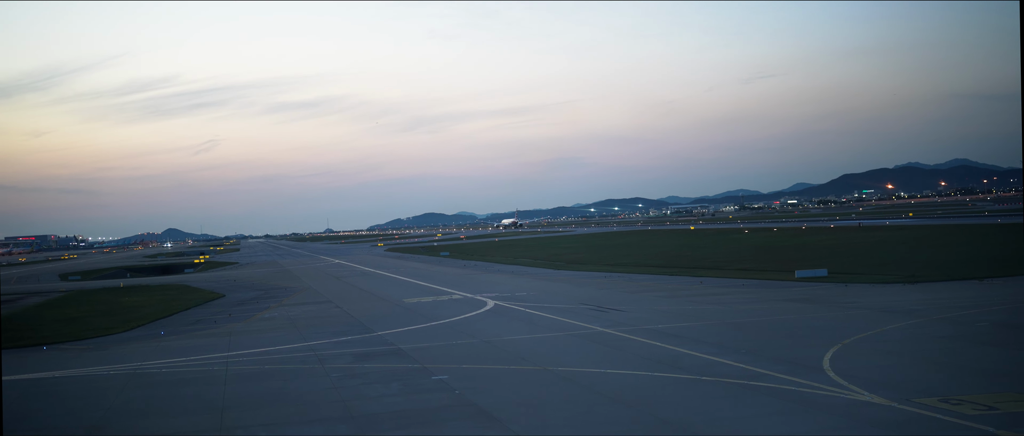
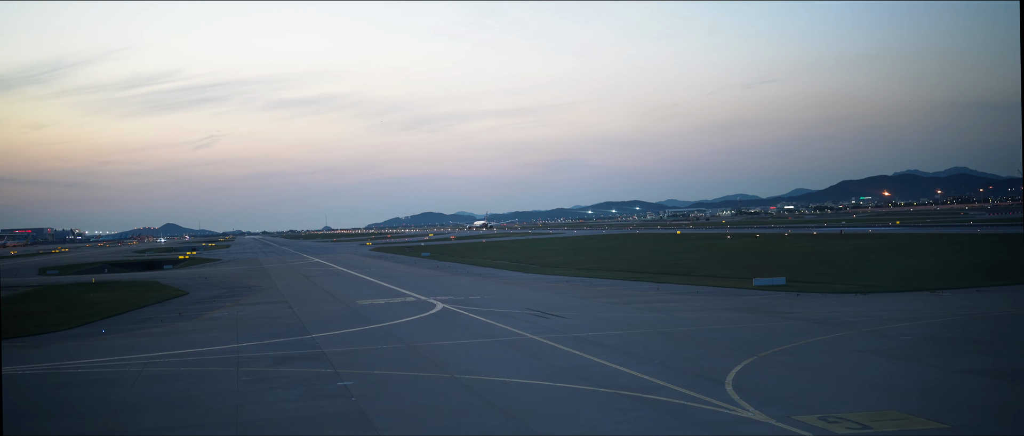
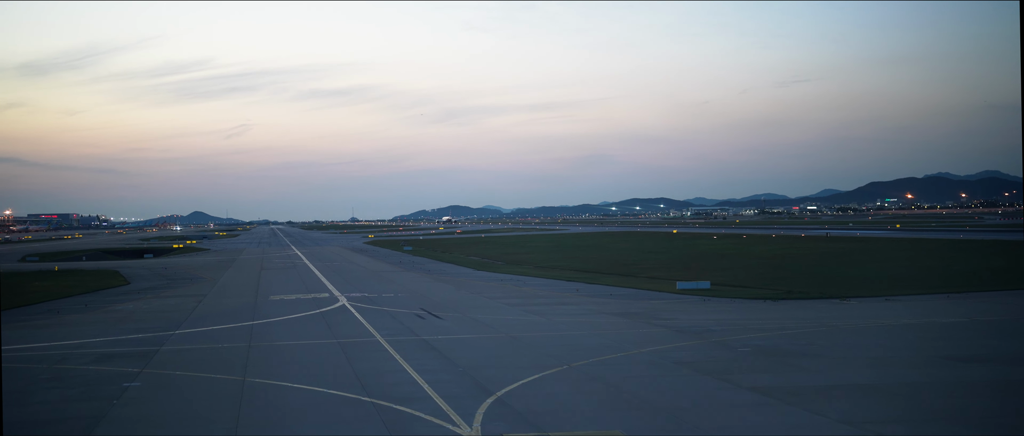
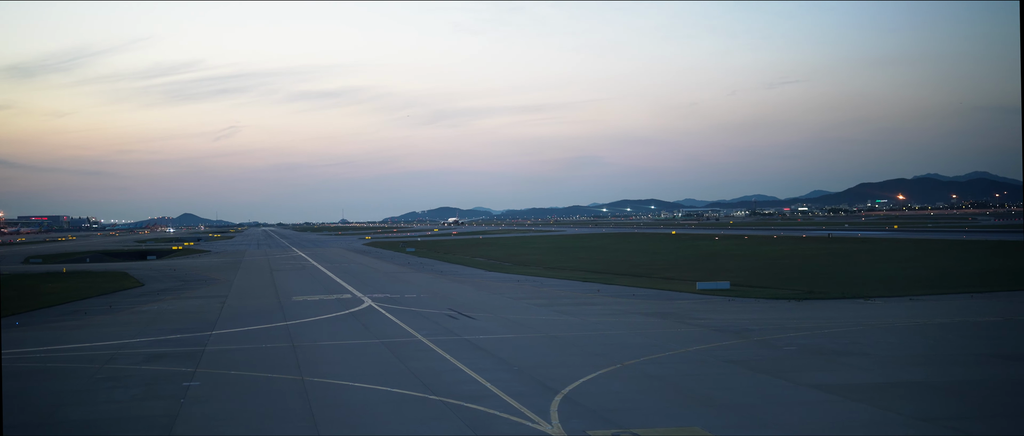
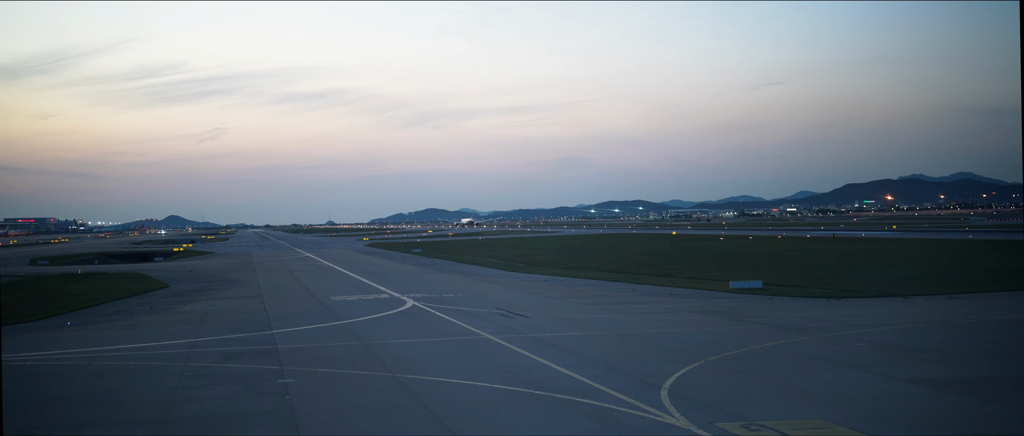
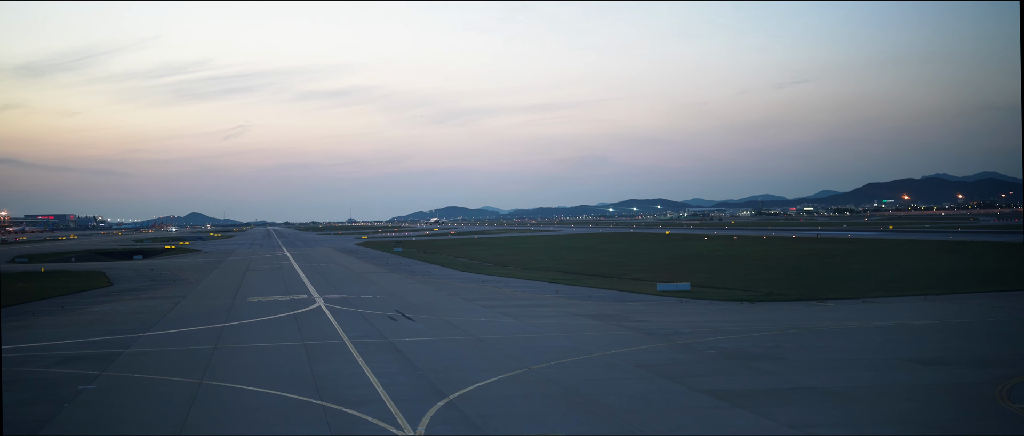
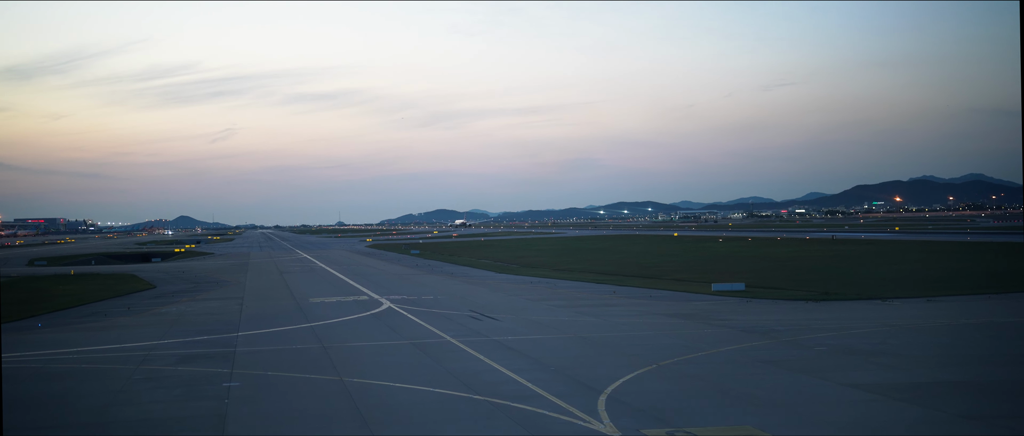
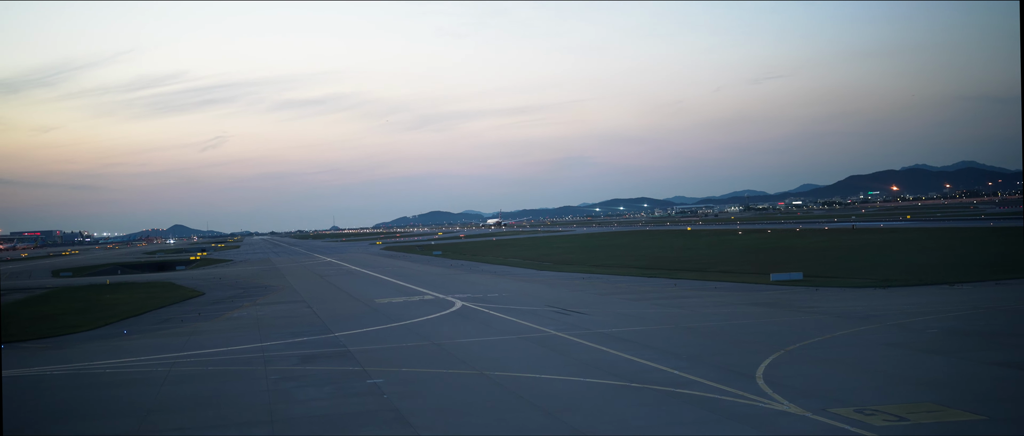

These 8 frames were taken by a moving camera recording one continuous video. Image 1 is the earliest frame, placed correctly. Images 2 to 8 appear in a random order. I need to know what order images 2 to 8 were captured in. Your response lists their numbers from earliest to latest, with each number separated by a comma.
8, 2, 5, 7, 4, 3, 6
